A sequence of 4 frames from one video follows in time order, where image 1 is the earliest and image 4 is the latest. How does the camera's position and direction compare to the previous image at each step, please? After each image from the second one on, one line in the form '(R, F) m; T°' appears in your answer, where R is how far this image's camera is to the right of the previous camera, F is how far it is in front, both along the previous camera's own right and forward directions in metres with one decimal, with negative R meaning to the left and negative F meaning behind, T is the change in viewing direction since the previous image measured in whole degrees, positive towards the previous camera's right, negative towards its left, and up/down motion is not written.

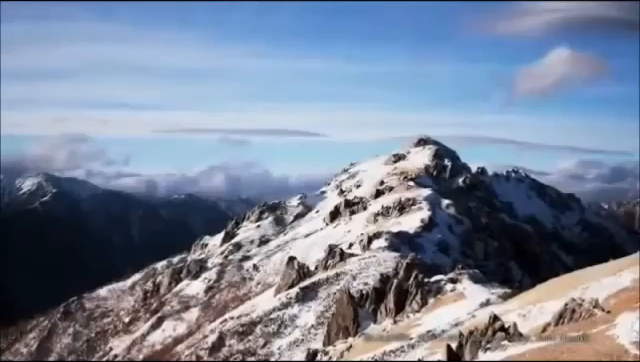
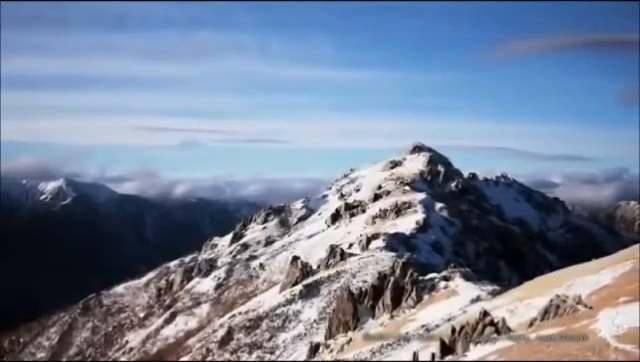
(+0.1, -6.2) m; 0°
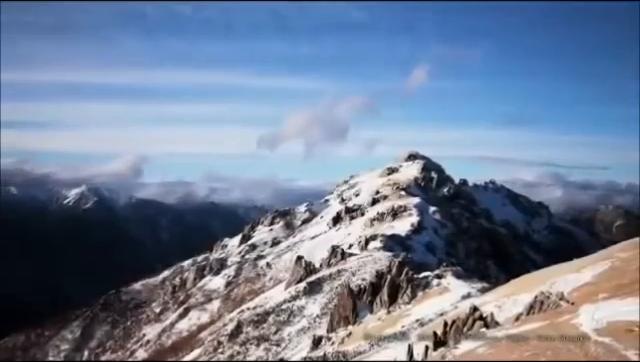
(+0.2, -7.6) m; 0°
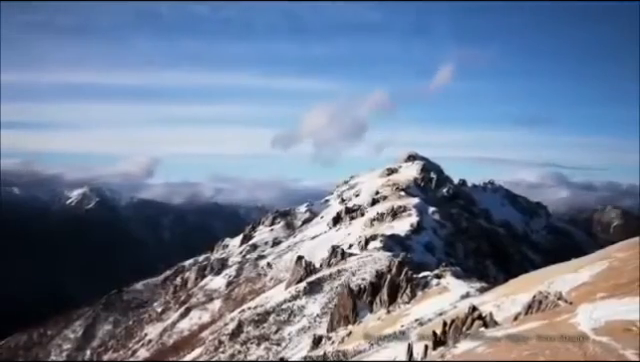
(0.0, -0.8) m; 0°
